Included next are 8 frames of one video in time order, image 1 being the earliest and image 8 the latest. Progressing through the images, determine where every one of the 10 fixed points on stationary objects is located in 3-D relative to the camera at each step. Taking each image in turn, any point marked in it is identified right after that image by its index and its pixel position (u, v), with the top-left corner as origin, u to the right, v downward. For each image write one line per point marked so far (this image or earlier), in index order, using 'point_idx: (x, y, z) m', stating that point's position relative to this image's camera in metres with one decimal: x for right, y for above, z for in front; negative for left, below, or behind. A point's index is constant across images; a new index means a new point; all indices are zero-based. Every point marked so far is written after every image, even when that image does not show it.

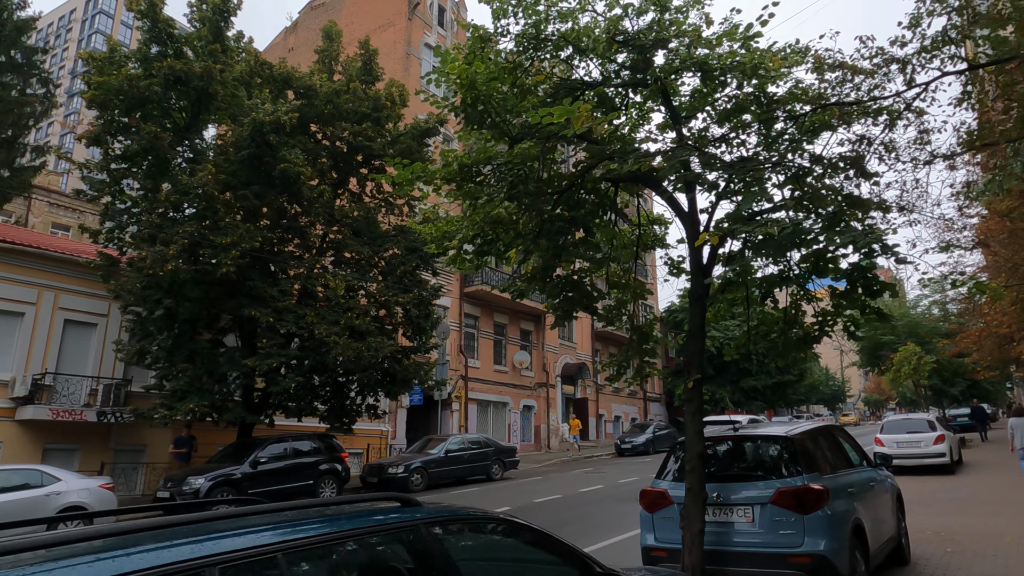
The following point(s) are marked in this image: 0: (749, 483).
0: (+1.9, -1.6, +5.4) m
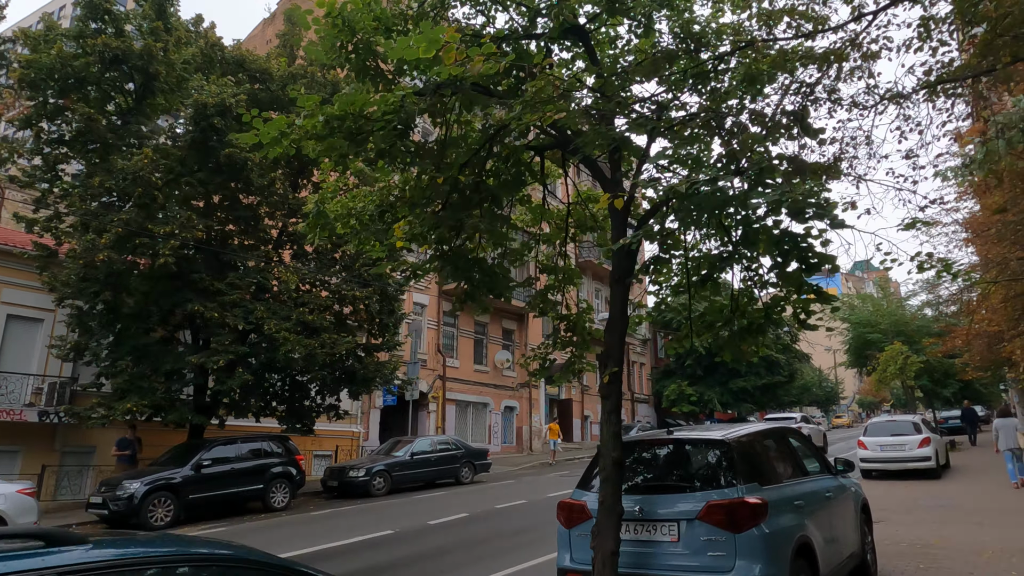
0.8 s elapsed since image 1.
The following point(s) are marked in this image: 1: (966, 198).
0: (+1.1, -1.5, +4.6) m
1: (+12.3, +2.4, +18.0) m
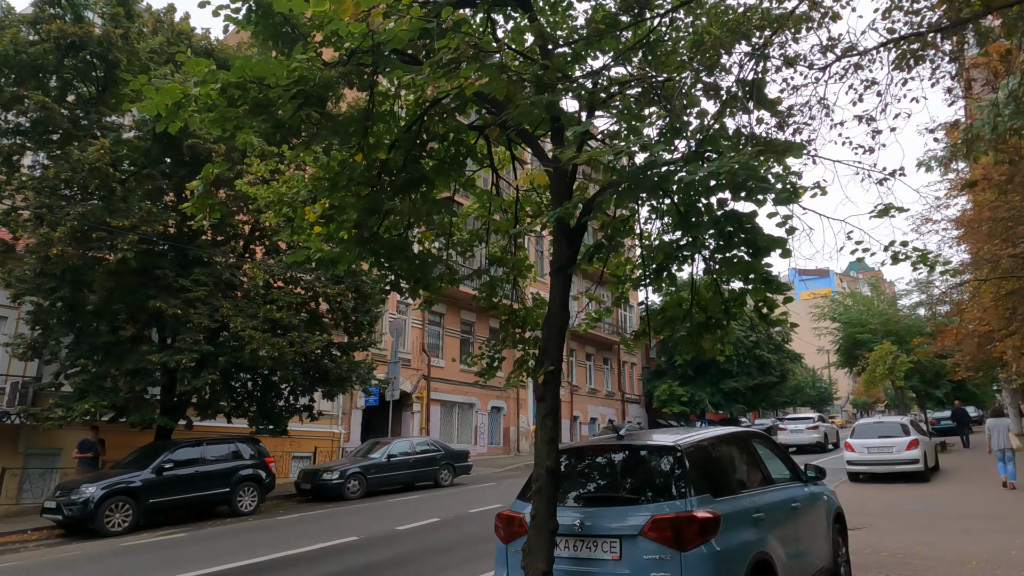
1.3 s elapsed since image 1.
0: (+0.7, -1.4, +4.2) m
1: (+11.7, +2.5, +17.6) m
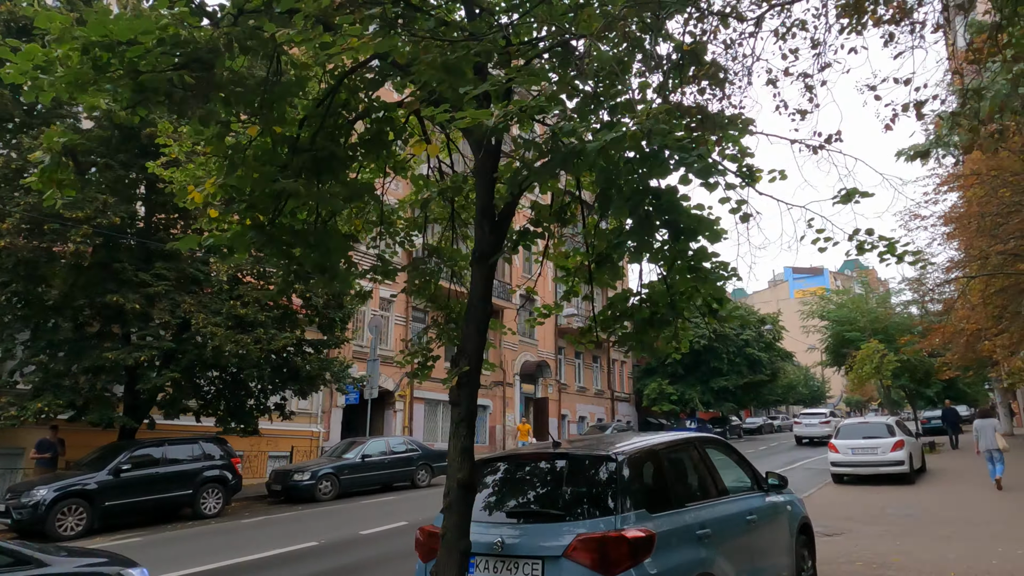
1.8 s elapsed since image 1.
0: (+0.2, -1.3, +3.8) m
1: (+11.2, +2.5, +17.3) m
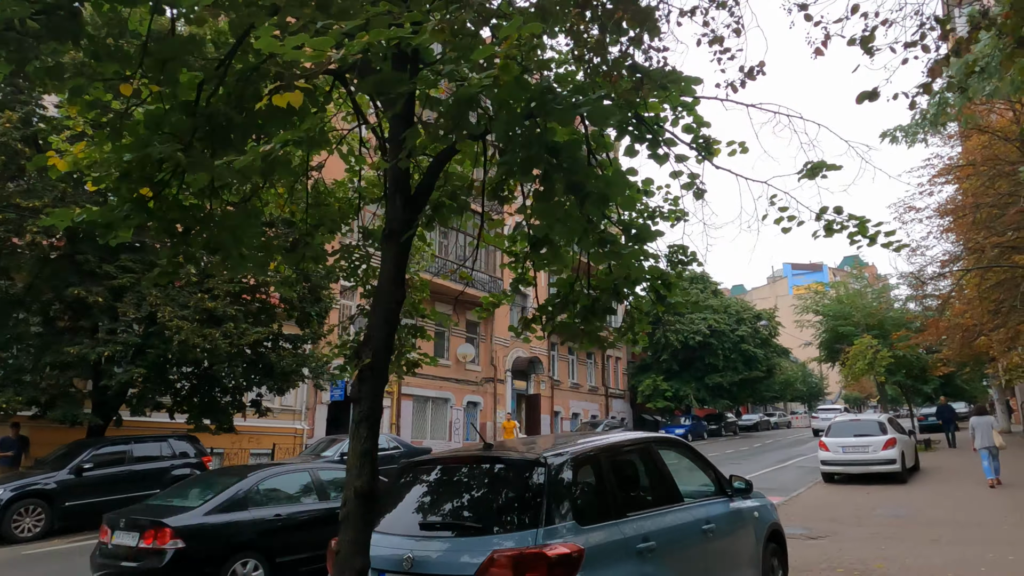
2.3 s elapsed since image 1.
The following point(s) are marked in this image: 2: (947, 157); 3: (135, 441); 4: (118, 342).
0: (-0.2, -1.3, +3.4) m
1: (+10.8, +2.7, +16.8) m
2: (+10.9, +3.3, +16.7) m
3: (-7.2, -2.9, +12.8) m
4: (-7.2, -1.0, +12.2) m
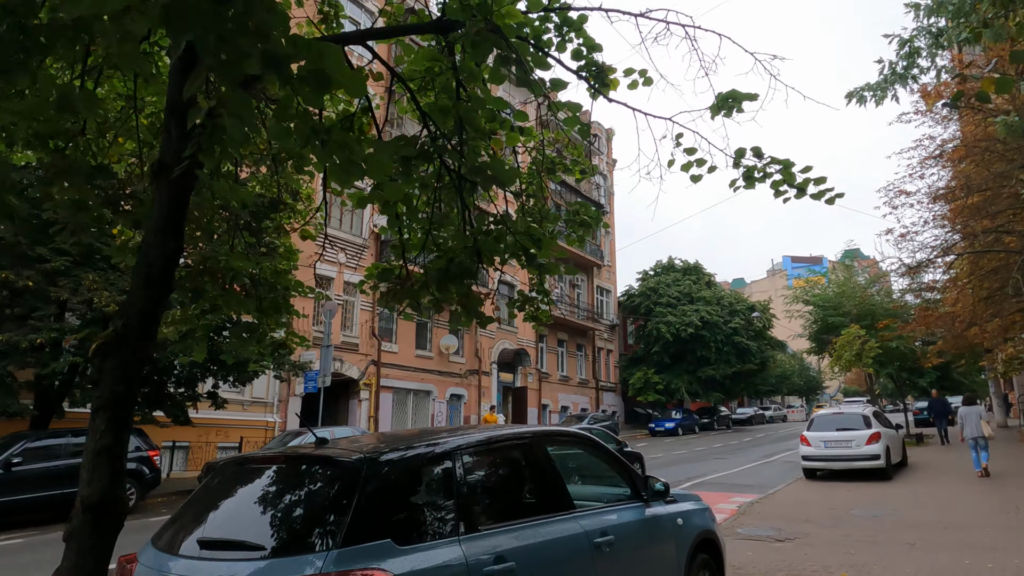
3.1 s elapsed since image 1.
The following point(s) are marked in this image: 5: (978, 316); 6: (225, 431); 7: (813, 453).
0: (-1.0, -1.1, +2.6) m
1: (+10.1, +3.0, +16.0) m
2: (+10.2, +3.6, +15.9) m
3: (-7.9, -2.7, +12.1) m
4: (-7.9, -0.7, +11.5) m
5: (+11.0, -0.7, +15.7) m
6: (-8.5, -4.2, +19.8) m
7: (+6.2, -3.4, +13.6) m
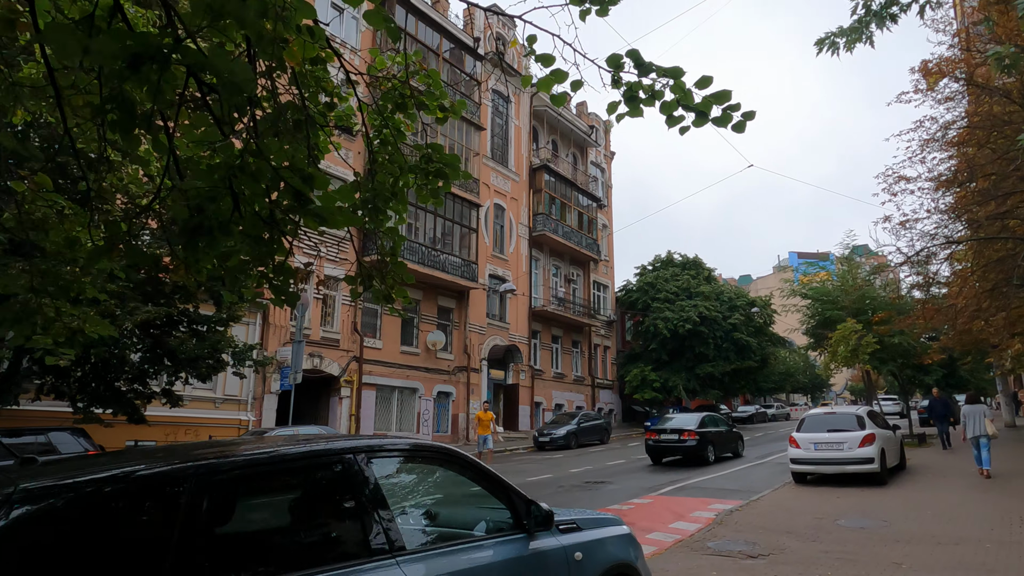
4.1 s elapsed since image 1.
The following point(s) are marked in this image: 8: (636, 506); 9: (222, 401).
0: (-1.7, -0.9, +1.8) m
1: (+9.5, +3.2, +15.0) m
2: (+9.6, +3.8, +14.9) m
3: (-8.6, -2.5, +11.3) m
4: (-8.6, -0.5, +10.7) m
5: (+10.4, -0.5, +14.7) m
6: (-9.1, -4.0, +19.0) m
7: (+5.6, -3.2, +12.7) m
8: (+2.1, -3.7, +11.2) m
9: (-8.7, -3.4, +19.8) m
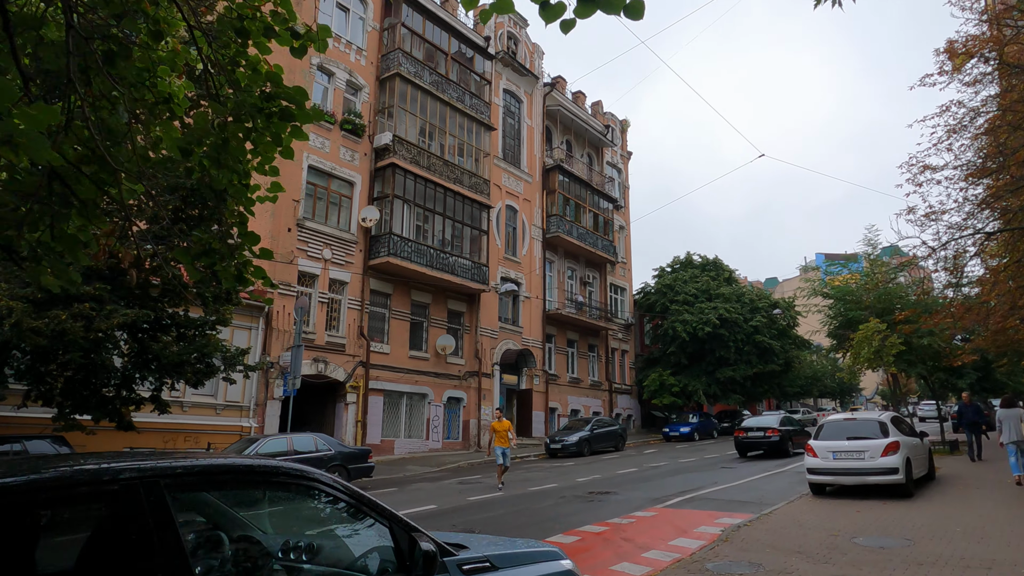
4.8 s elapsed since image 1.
0: (-2.2, -0.8, +1.2) m
1: (+9.4, +3.3, +14.0) m
2: (+9.5, +3.8, +13.9) m
3: (-8.7, -2.5, +10.9) m
4: (-8.7, -0.6, +10.3) m
5: (+10.4, -0.4, +13.6) m
6: (-8.9, -4.2, +18.6) m
7: (+5.5, -3.1, +11.8) m
8: (+2.0, -3.6, +10.4) m
9: (-8.5, -3.5, +19.4) m
